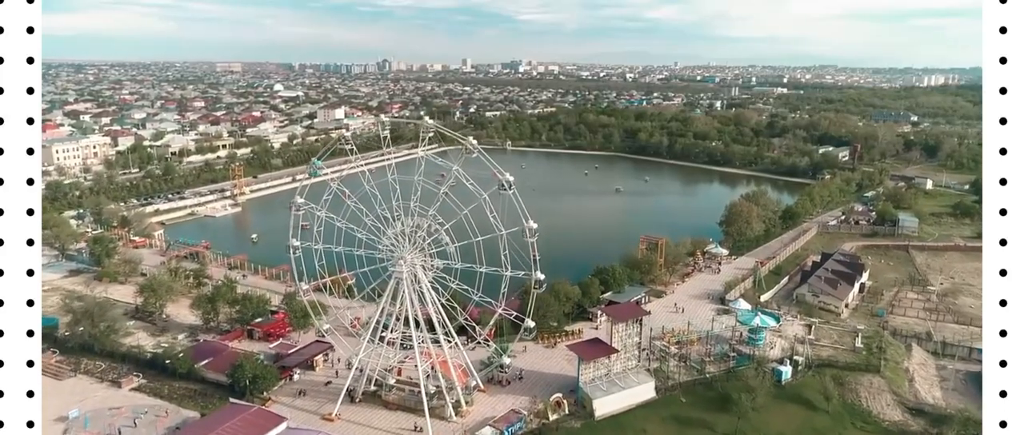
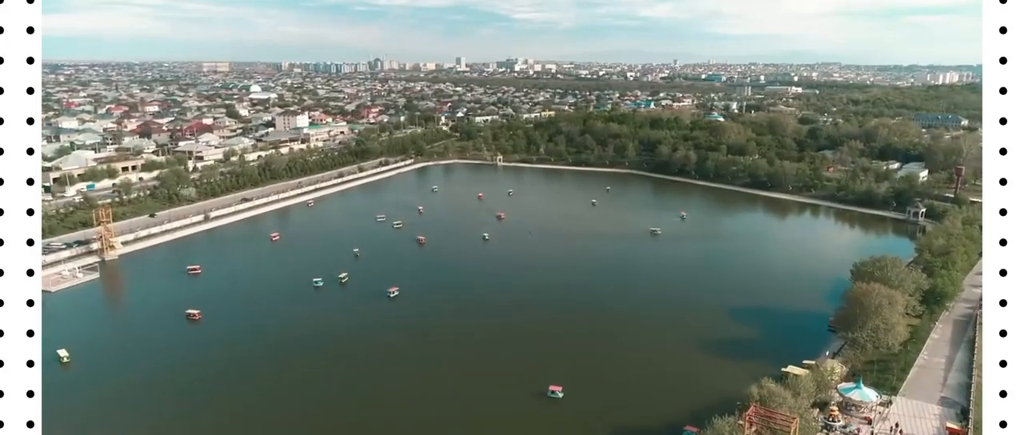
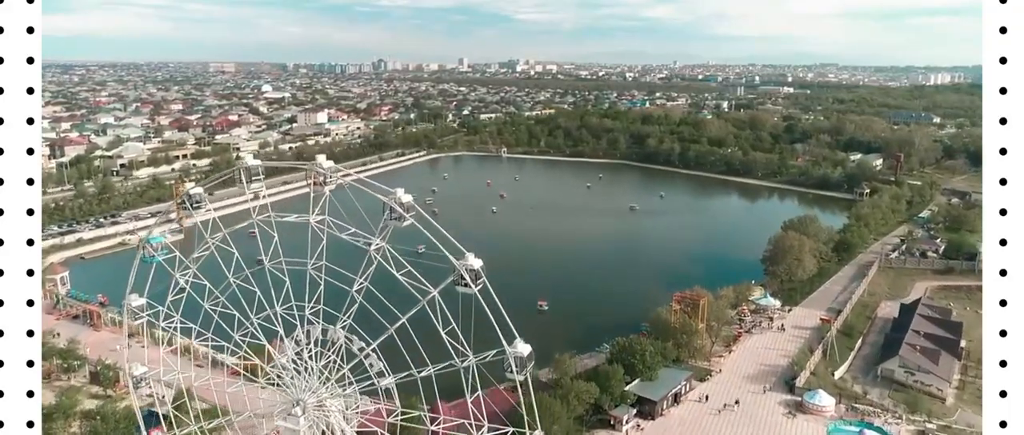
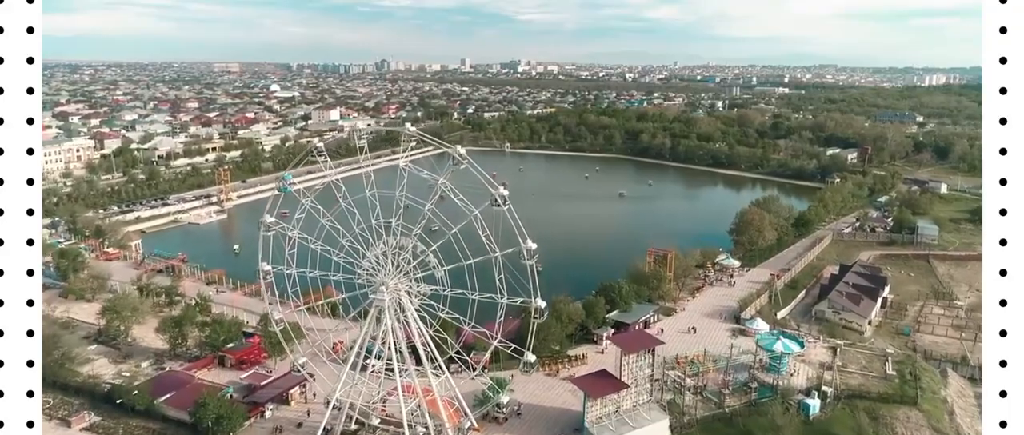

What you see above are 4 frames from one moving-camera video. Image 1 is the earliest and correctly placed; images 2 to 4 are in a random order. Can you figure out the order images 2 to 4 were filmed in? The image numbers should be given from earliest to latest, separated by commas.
4, 3, 2
